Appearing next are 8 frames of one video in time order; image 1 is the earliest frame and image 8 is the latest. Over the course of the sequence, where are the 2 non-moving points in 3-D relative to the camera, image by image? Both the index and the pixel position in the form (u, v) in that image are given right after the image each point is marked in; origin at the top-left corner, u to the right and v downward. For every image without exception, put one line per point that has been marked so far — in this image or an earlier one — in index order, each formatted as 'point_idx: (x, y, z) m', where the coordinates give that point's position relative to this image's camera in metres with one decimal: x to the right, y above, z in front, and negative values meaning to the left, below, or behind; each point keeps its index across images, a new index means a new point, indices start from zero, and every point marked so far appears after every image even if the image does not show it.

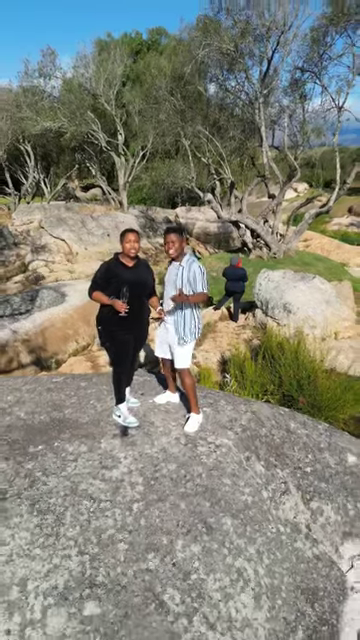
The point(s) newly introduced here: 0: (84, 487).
0: (-0.9, -1.5, +4.0) m
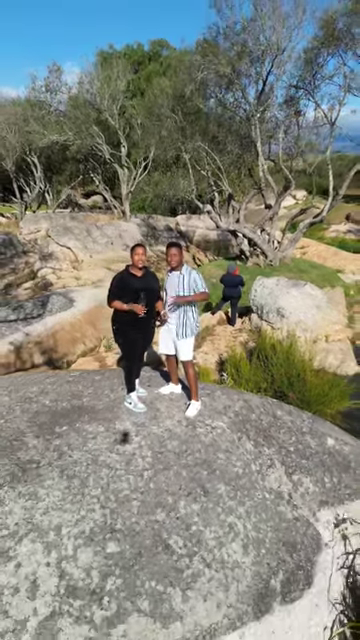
0: (-0.8, -1.5, +4.8) m
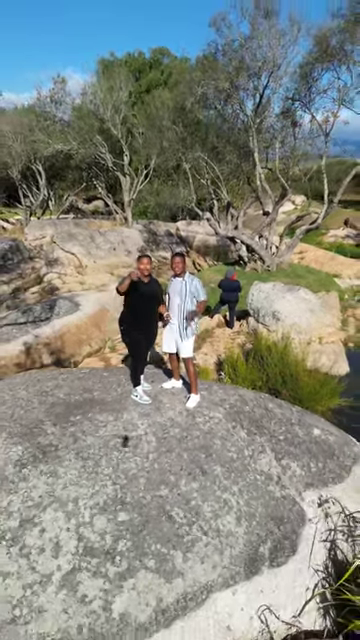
0: (-0.8, -1.5, +5.5) m
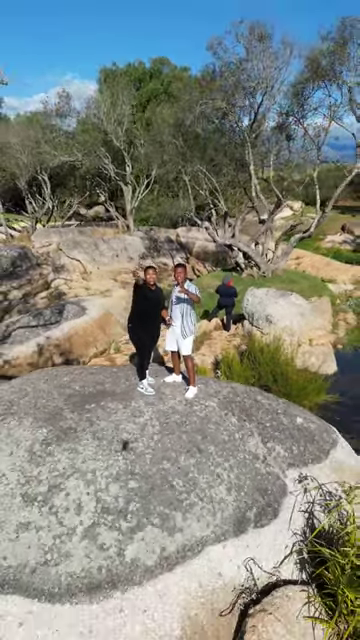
0: (-0.8, -1.5, +6.5) m
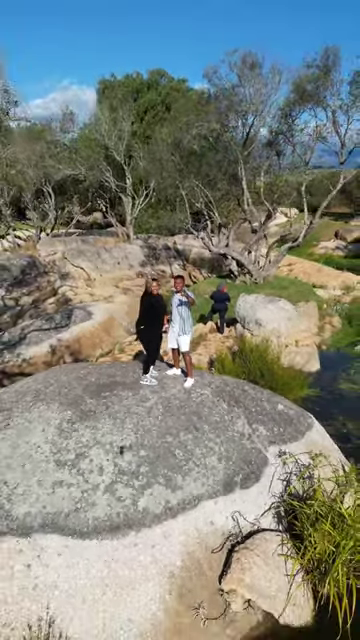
0: (-0.8, -1.6, +8.0) m
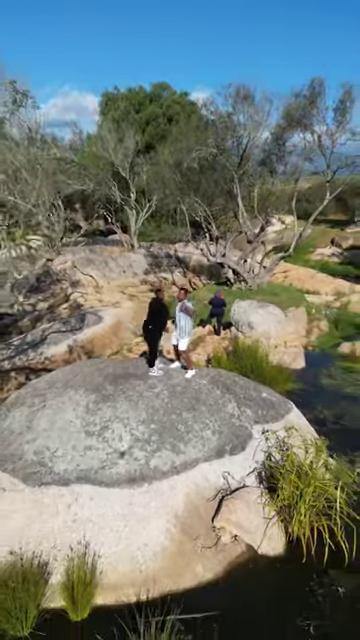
0: (-0.8, -1.6, +9.9) m
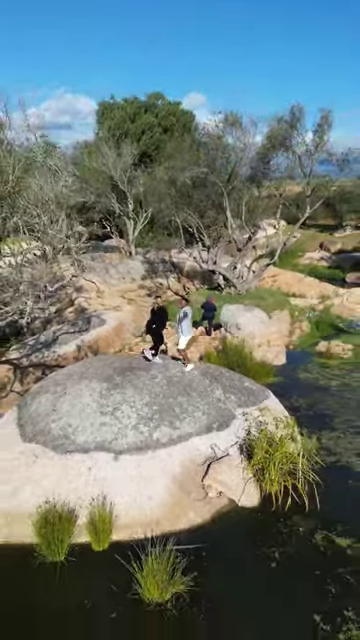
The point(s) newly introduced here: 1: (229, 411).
0: (-0.9, -1.7, +12.2) m
1: (+1.4, -2.5, +12.2) m
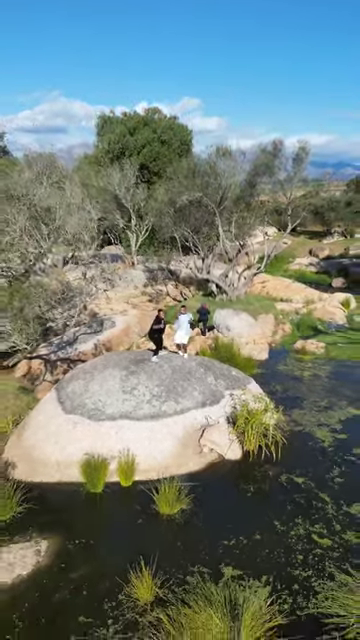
0: (-0.8, -1.8, +15.9) m
1: (+1.4, -2.6, +16.0) m
